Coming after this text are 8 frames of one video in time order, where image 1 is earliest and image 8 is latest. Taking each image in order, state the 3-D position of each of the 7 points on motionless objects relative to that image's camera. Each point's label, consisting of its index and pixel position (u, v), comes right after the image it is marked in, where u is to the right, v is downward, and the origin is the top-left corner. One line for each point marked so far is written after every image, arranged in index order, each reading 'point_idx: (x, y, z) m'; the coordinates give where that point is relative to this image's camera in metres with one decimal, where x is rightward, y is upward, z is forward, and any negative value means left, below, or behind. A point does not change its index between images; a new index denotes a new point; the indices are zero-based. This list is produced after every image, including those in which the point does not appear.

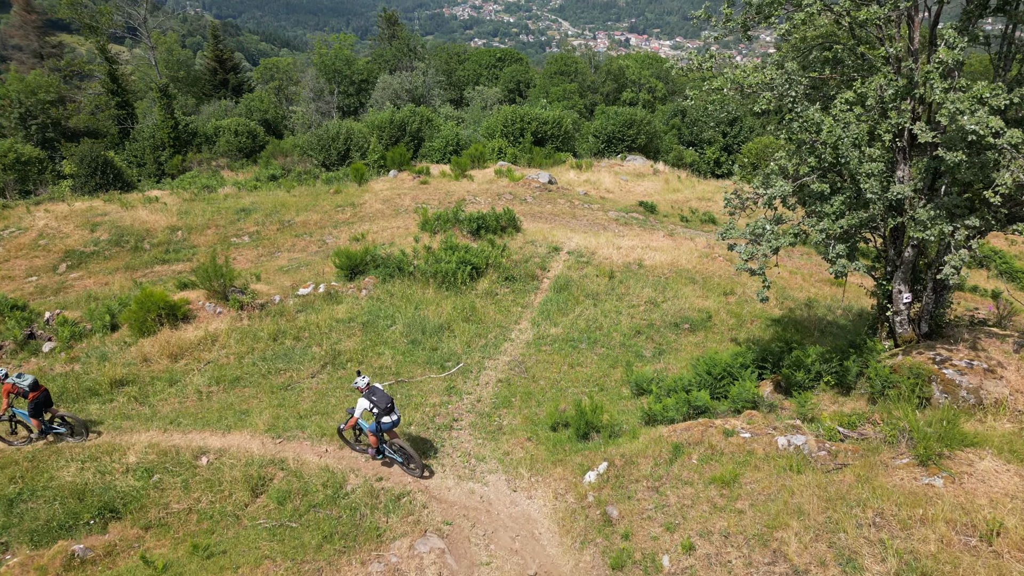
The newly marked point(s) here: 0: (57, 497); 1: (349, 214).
0: (-5.1, -2.3, +8.2) m
1: (-4.2, +1.9, +18.9) m
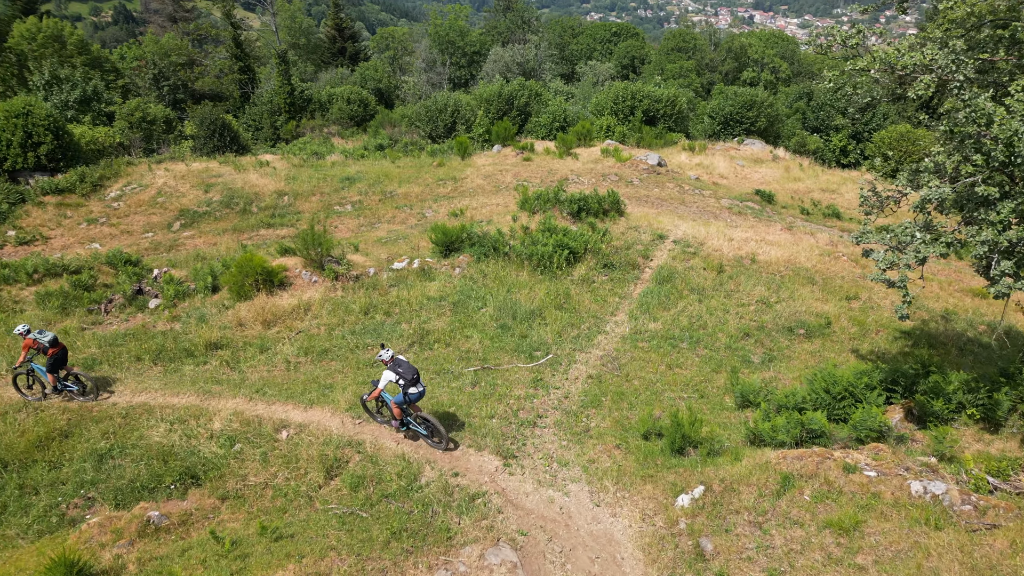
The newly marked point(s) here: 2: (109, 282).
0: (-4.2, -1.9, +8.3) m
1: (-1.6, +2.6, +18.6) m
2: (-7.6, +0.1, +13.7) m
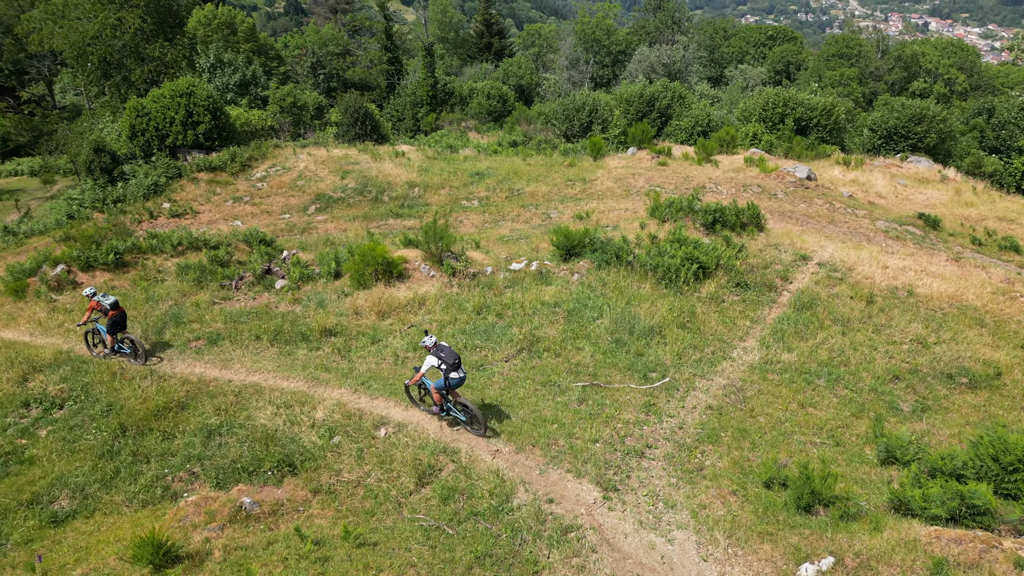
0: (-3.0, -1.7, +8.4) m
1: (+1.6, +2.5, +18.1) m
2: (-5.2, +0.6, +14.2) m
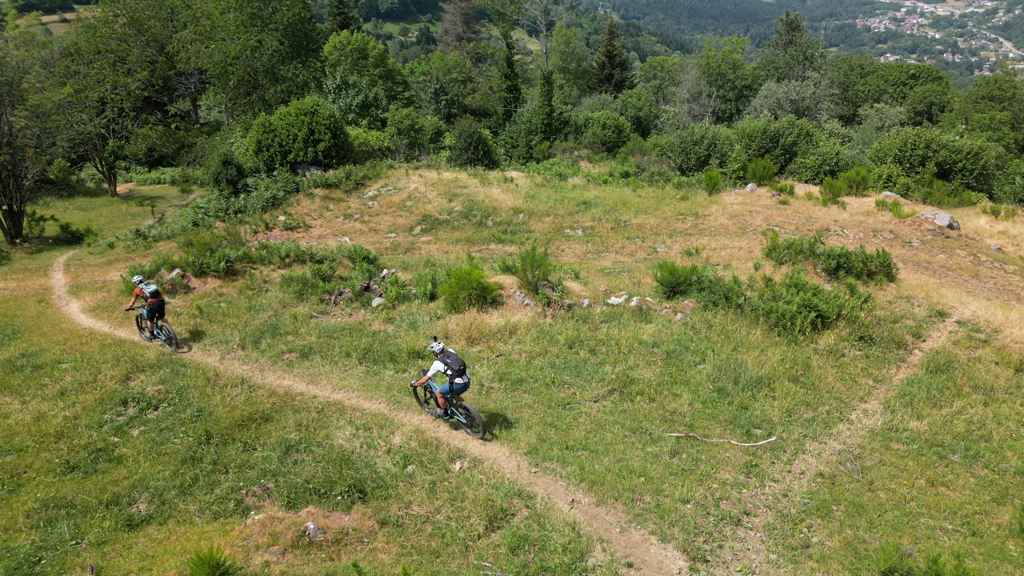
0: (-2.1, -1.9, +8.2) m
1: (+4.2, +1.5, +17.2) m
2: (-3.3, +0.3, +14.4) m
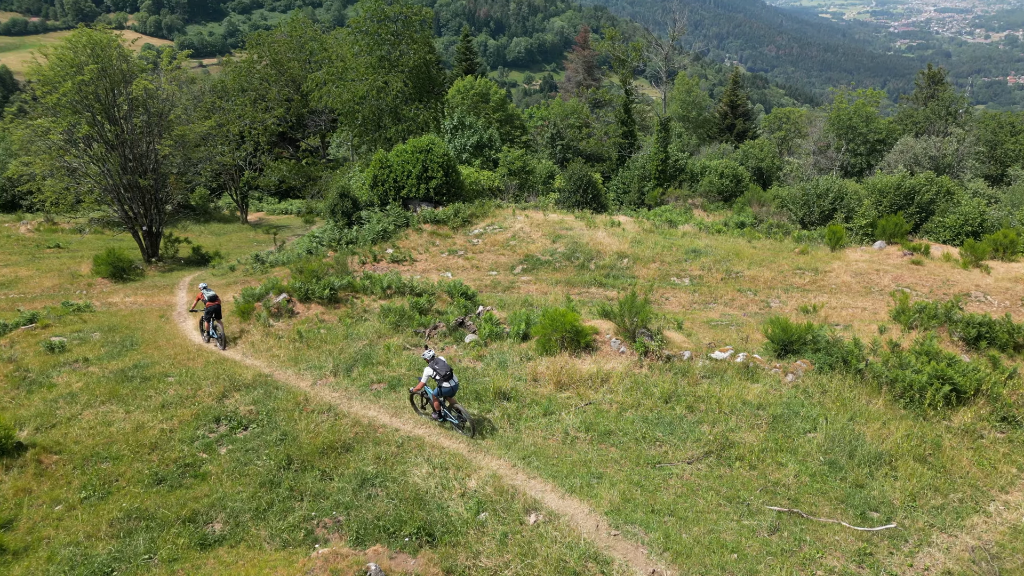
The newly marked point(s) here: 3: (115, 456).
0: (-1.3, -2.3, +7.9) m
1: (+6.5, +0.2, +16.1) m
2: (-1.4, -0.4, +14.3) m
3: (-5.0, -2.1, +9.3) m
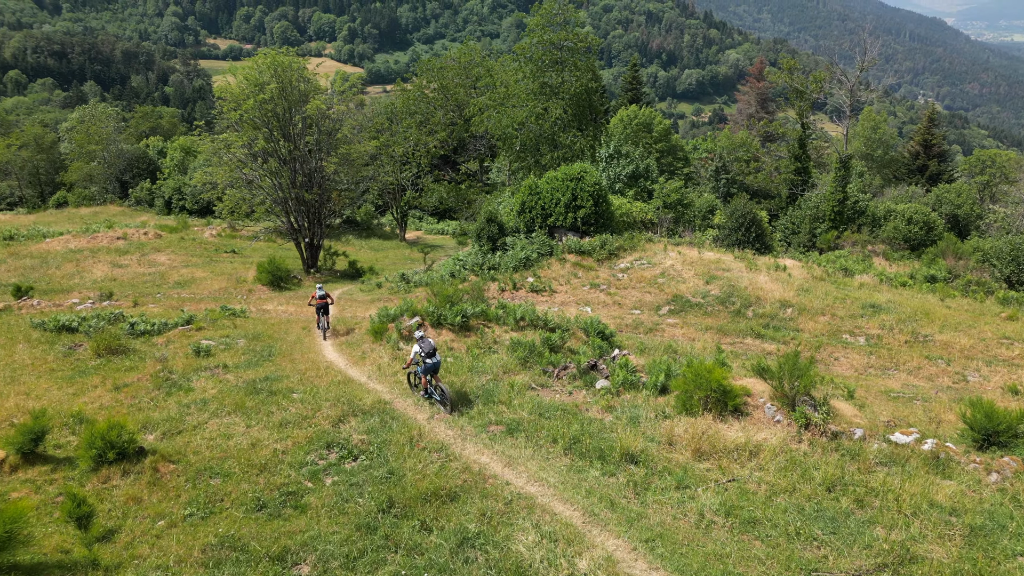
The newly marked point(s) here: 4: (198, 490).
0: (-0.2, -2.6, +7.0) m
1: (+9.3, -1.2, +13.4) m
2: (+1.2, -1.1, +13.3) m
3: (-3.6, -2.3, +9.1) m
4: (-3.7, -2.4, +8.7) m
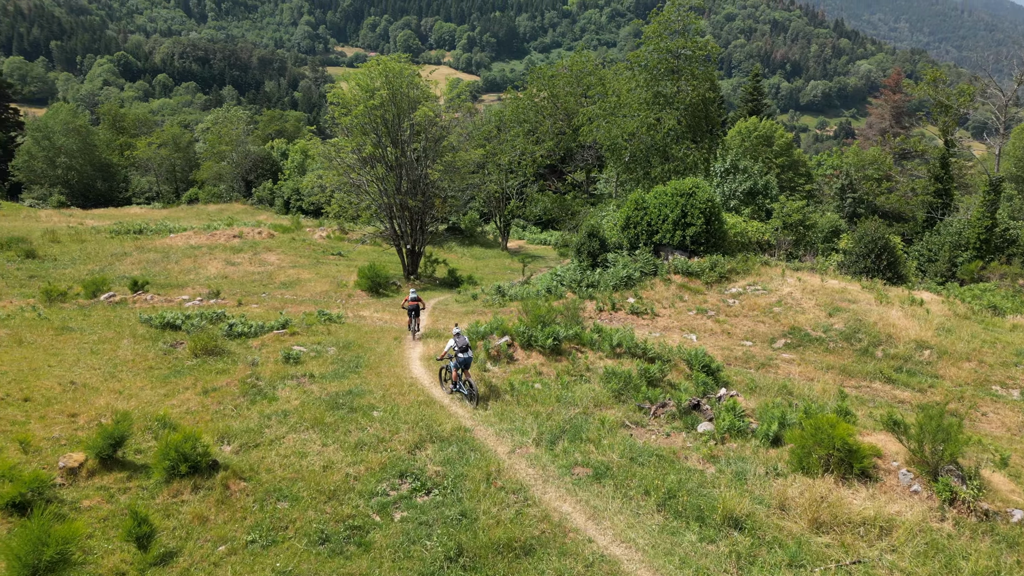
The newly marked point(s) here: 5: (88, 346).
0: (+0.5, -2.9, +6.1) m
1: (+10.8, -2.0, +11.1) m
2: (+2.8, -1.6, +12.2) m
3: (-2.6, -2.5, +8.7) m
4: (-2.8, -2.6, +8.3) m
5: (-8.7, -1.2, +15.0) m
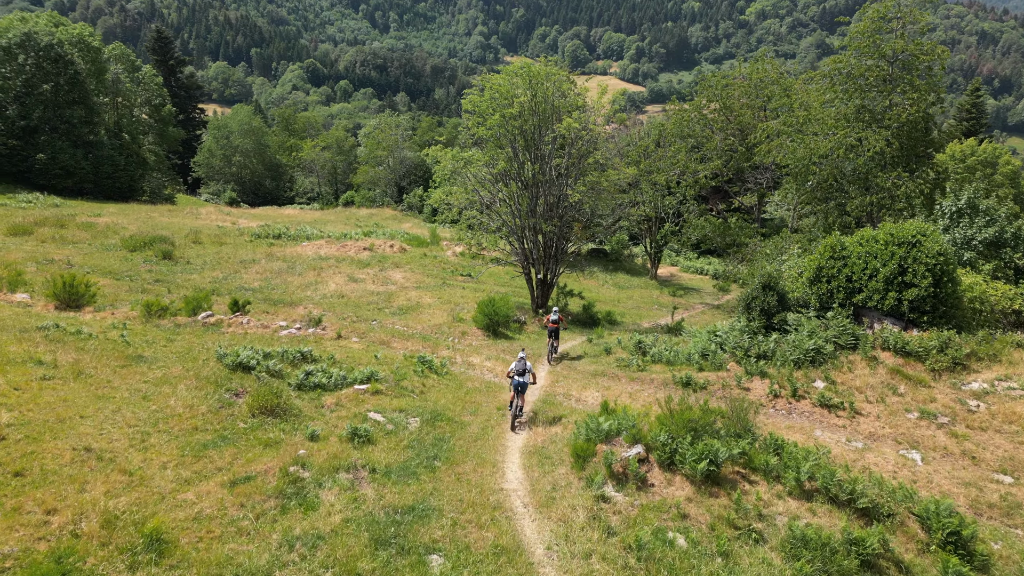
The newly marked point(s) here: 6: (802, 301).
0: (+0.6, -4.0, +2.1) m
1: (+11.8, -3.9, +5.0) m
2: (+4.2, -2.9, +7.6) m
3: (-1.8, -3.3, +5.3) m
4: (-2.1, -3.4, +5.0) m
5: (-6.4, -1.7, +12.7) m
6: (+6.2, -0.3, +15.6) m
